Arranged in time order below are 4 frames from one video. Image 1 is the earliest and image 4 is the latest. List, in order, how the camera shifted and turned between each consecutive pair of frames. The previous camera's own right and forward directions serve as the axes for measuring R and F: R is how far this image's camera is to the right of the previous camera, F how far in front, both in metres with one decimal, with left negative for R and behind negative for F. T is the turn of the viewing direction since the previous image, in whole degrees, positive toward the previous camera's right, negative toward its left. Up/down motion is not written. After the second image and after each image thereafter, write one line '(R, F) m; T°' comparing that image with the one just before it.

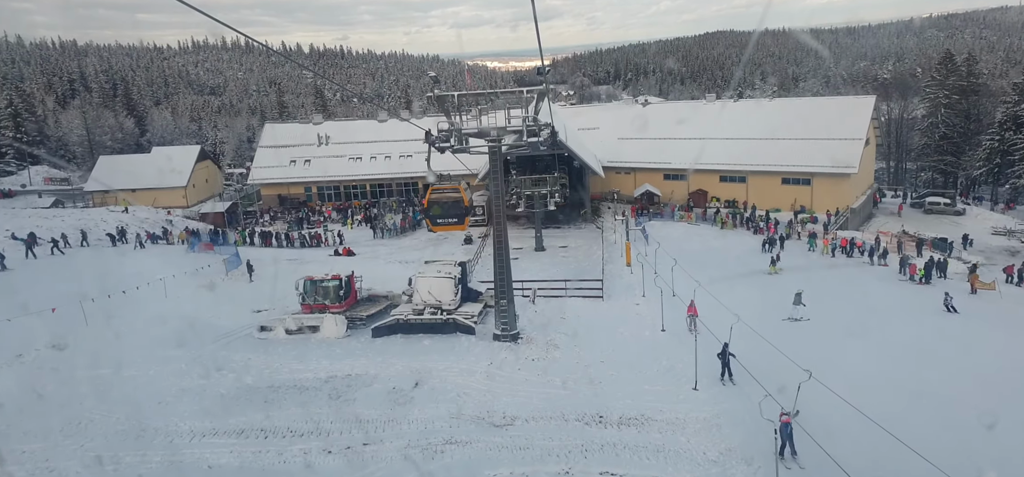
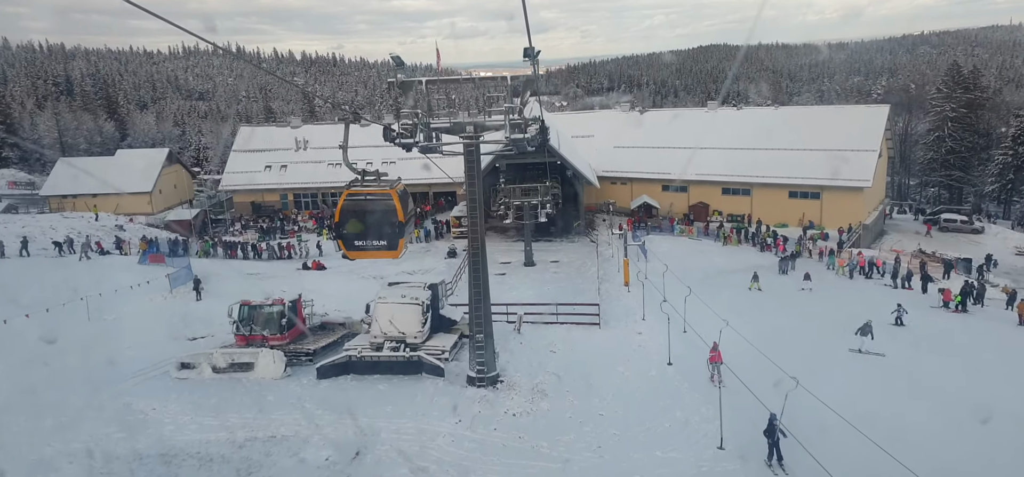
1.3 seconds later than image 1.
(+0.3, +2.7) m; +1°
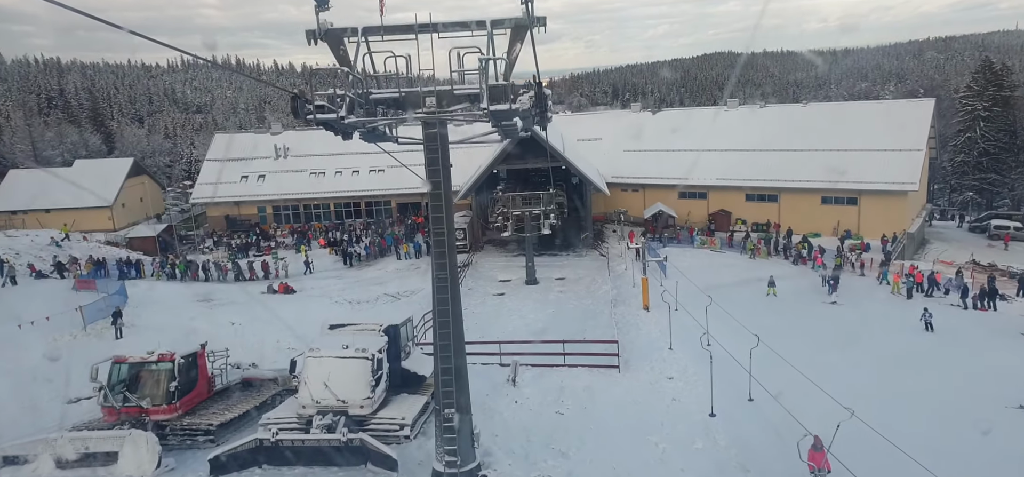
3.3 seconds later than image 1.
(+0.3, +3.8) m; 0°
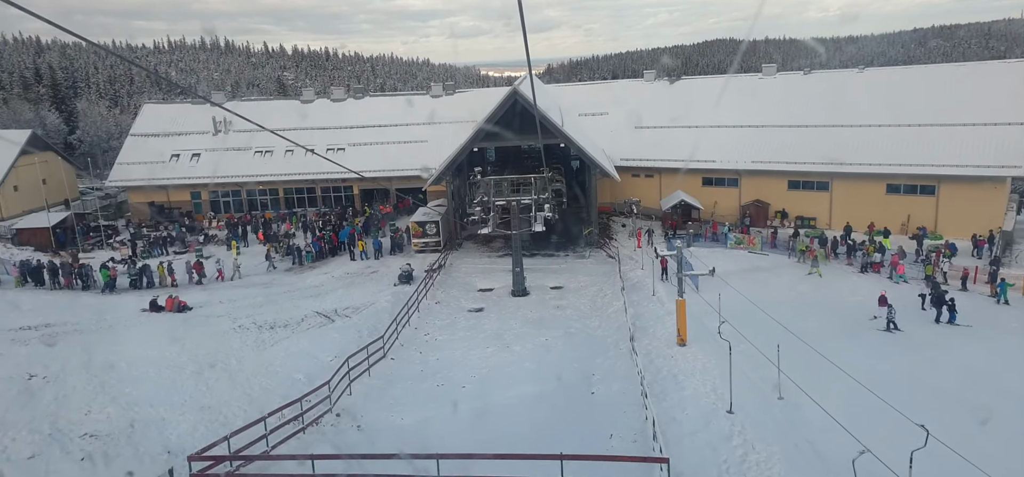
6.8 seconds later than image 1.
(+0.6, +6.7) m; 0°
